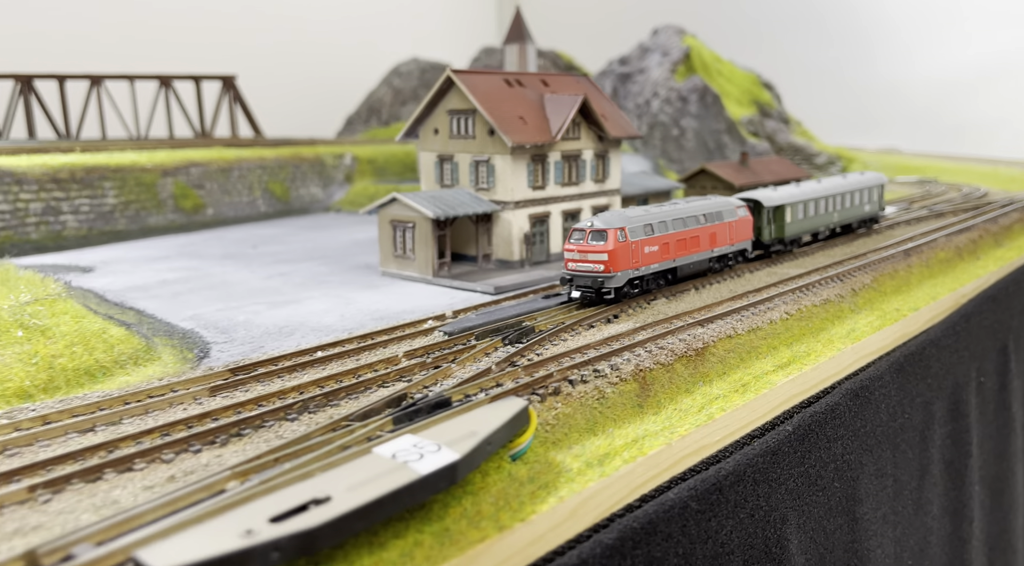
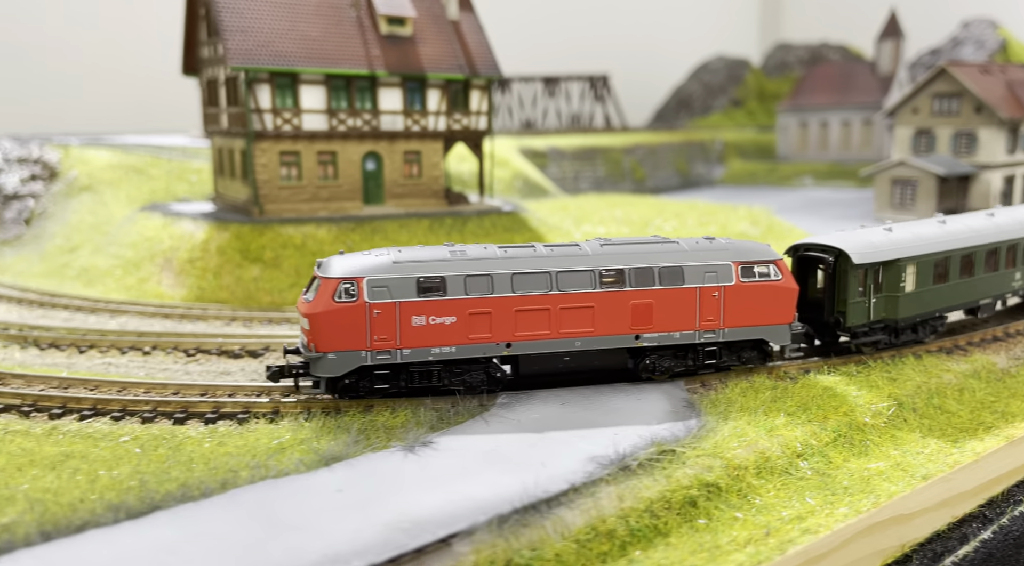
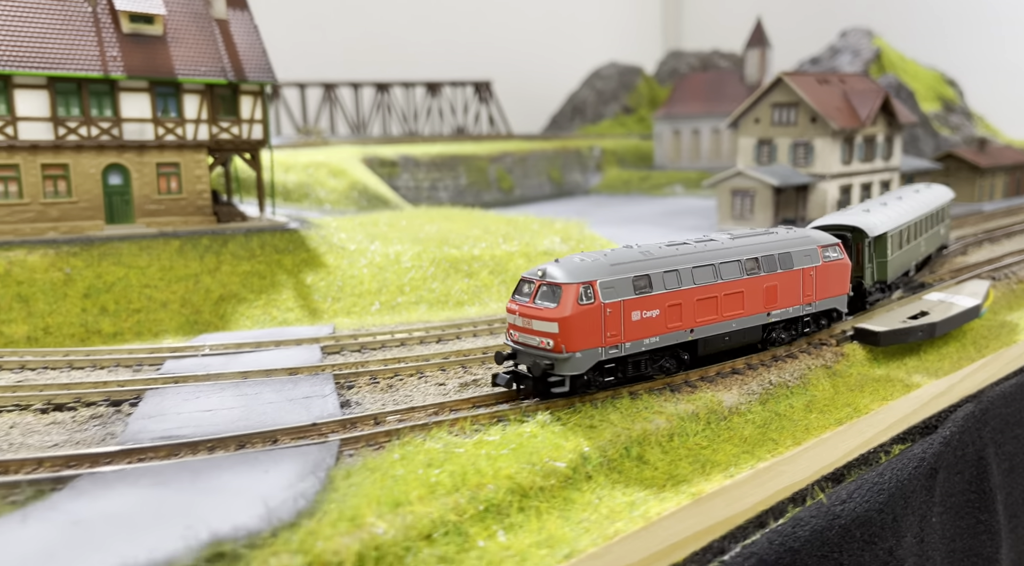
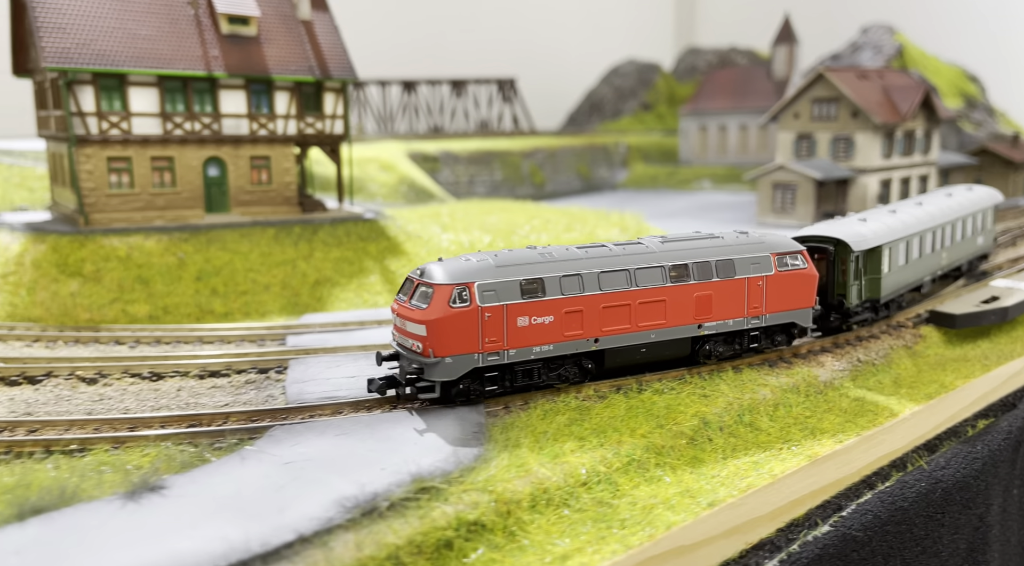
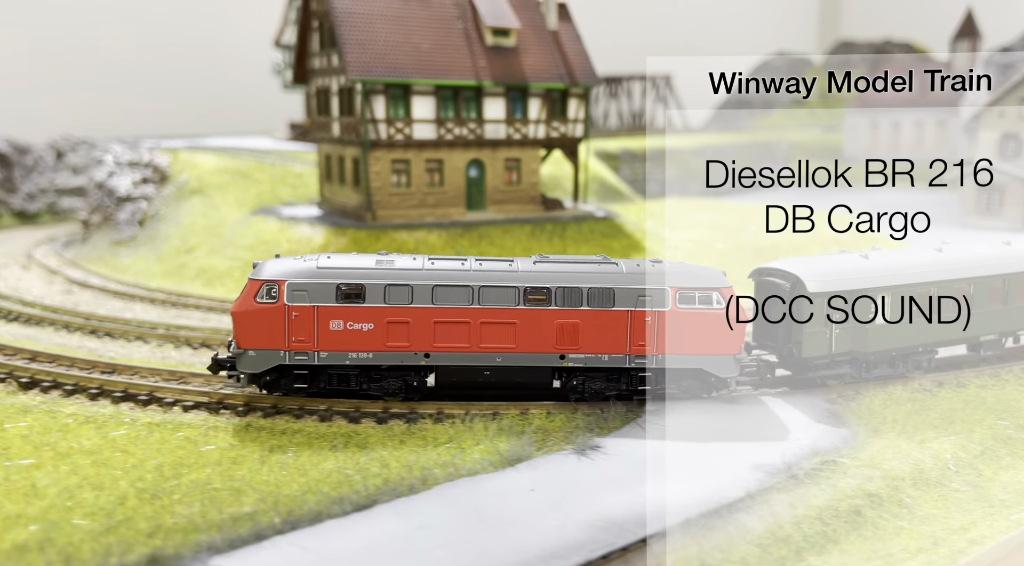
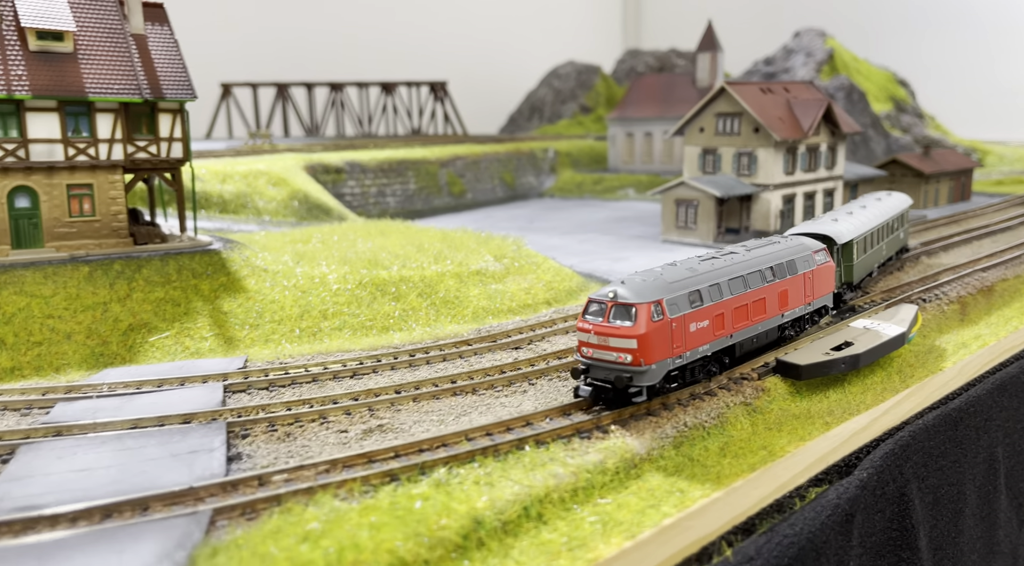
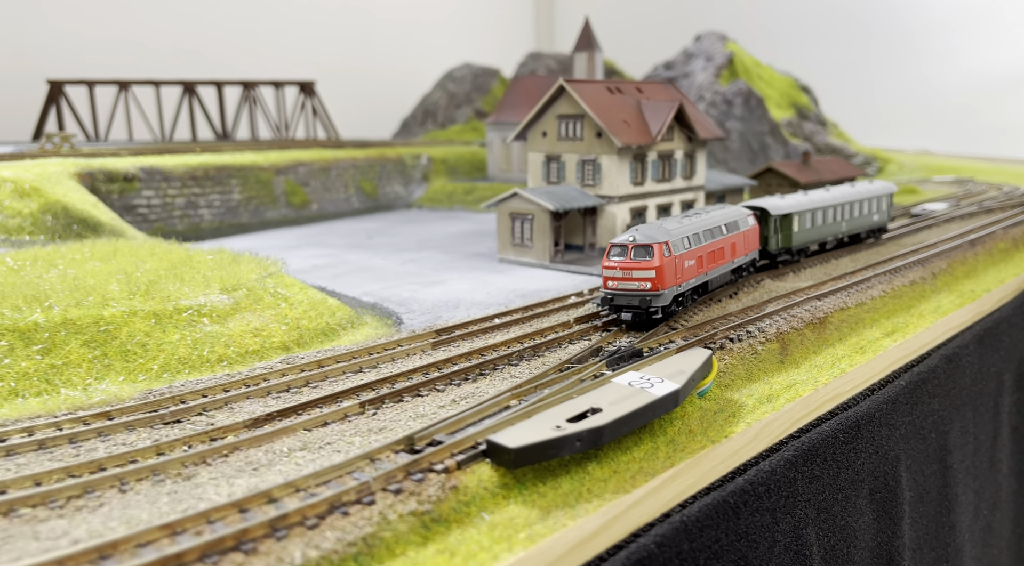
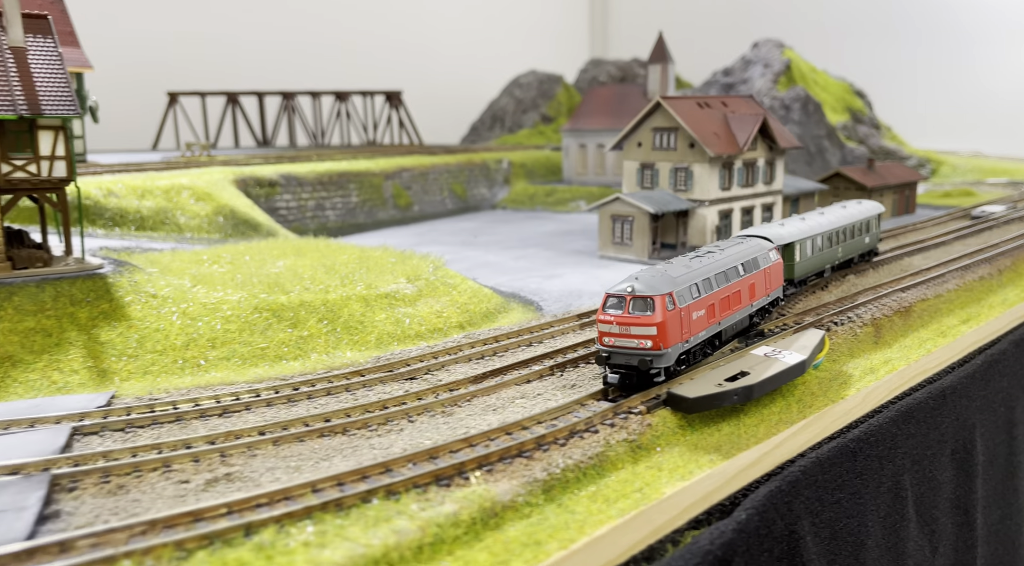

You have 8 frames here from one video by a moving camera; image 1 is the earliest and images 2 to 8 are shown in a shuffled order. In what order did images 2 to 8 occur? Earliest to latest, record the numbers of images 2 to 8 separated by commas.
7, 8, 6, 3, 4, 2, 5
